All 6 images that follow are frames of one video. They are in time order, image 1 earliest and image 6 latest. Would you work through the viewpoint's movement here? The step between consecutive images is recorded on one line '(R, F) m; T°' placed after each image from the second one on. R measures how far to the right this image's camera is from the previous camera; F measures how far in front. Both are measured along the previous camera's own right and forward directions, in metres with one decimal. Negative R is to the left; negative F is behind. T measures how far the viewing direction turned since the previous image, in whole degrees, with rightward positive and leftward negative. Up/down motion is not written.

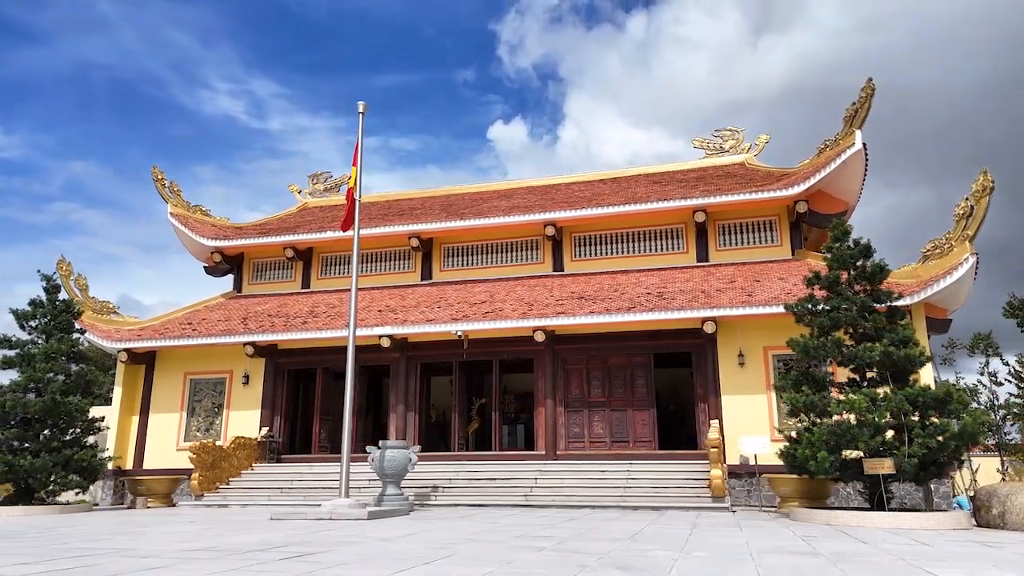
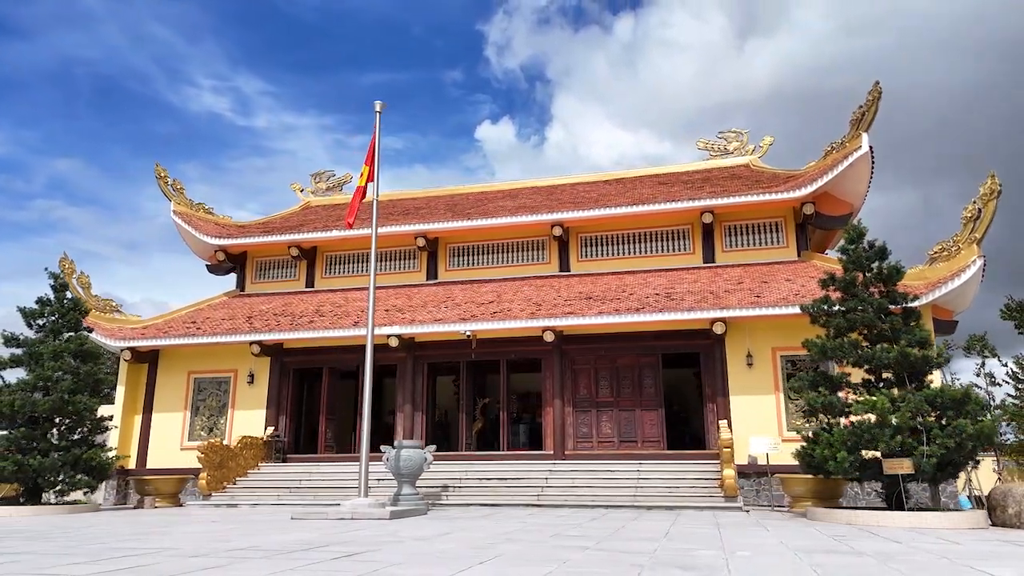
(-0.3, 0.0) m; +1°
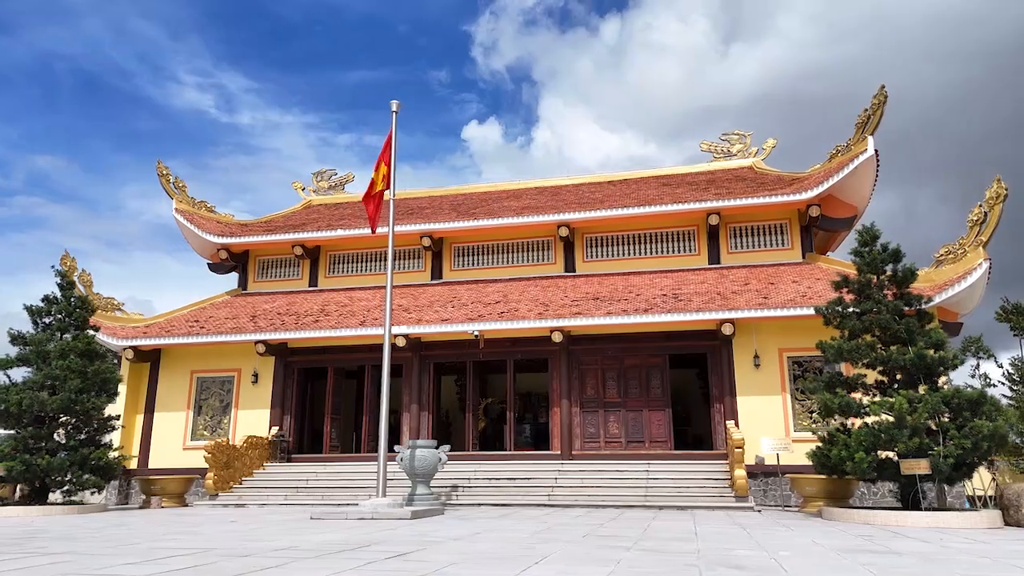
(-0.3, 0.0) m; +1°
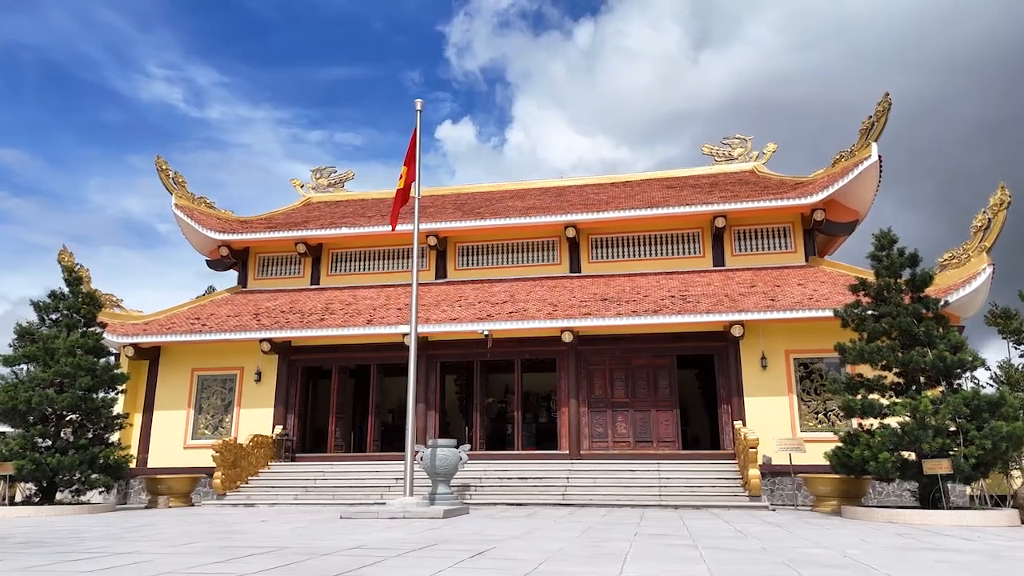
(-0.6, 0.0) m; +2°
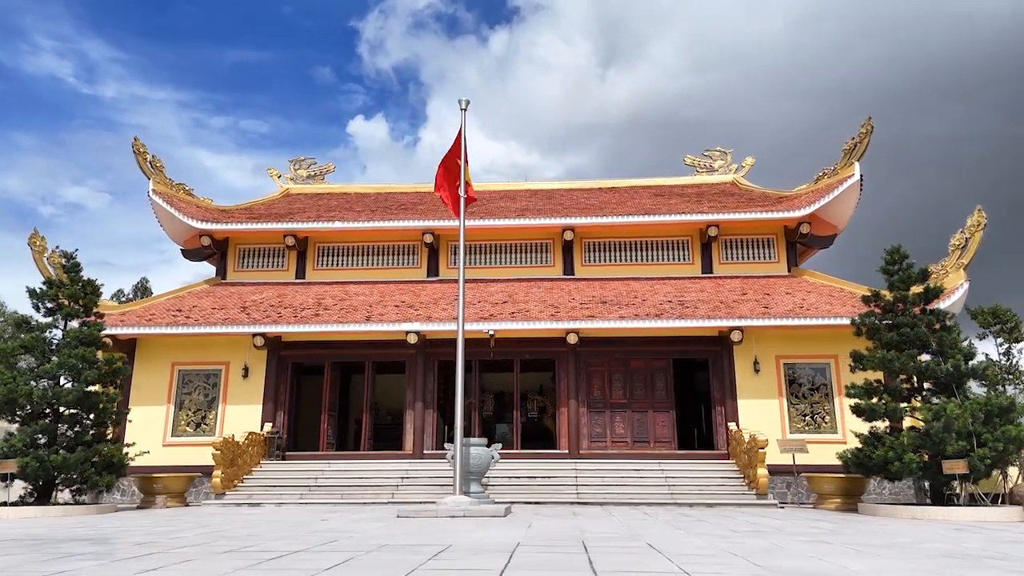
(-1.4, 0.0) m; +6°
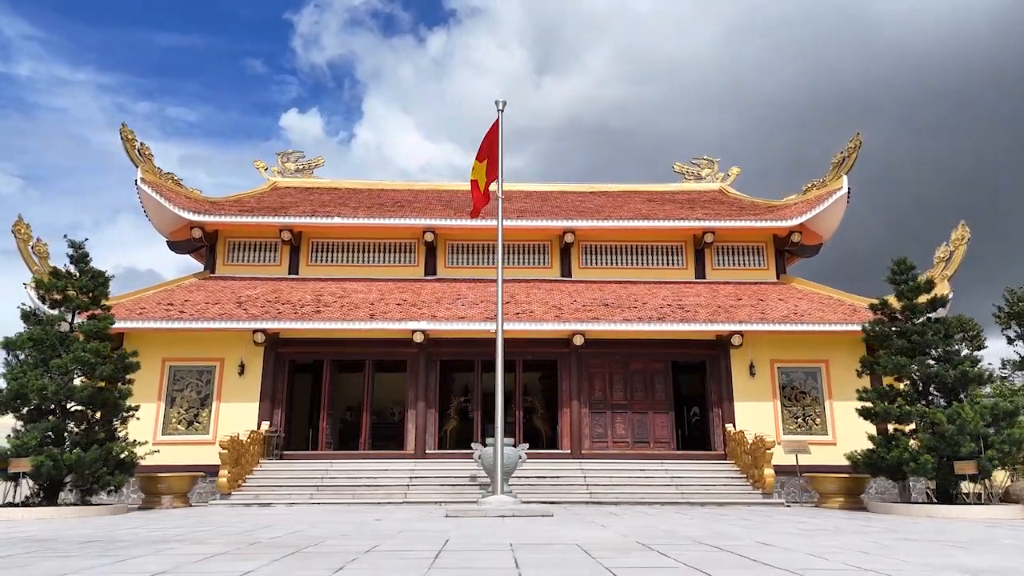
(-1.1, 0.0) m; +4°
